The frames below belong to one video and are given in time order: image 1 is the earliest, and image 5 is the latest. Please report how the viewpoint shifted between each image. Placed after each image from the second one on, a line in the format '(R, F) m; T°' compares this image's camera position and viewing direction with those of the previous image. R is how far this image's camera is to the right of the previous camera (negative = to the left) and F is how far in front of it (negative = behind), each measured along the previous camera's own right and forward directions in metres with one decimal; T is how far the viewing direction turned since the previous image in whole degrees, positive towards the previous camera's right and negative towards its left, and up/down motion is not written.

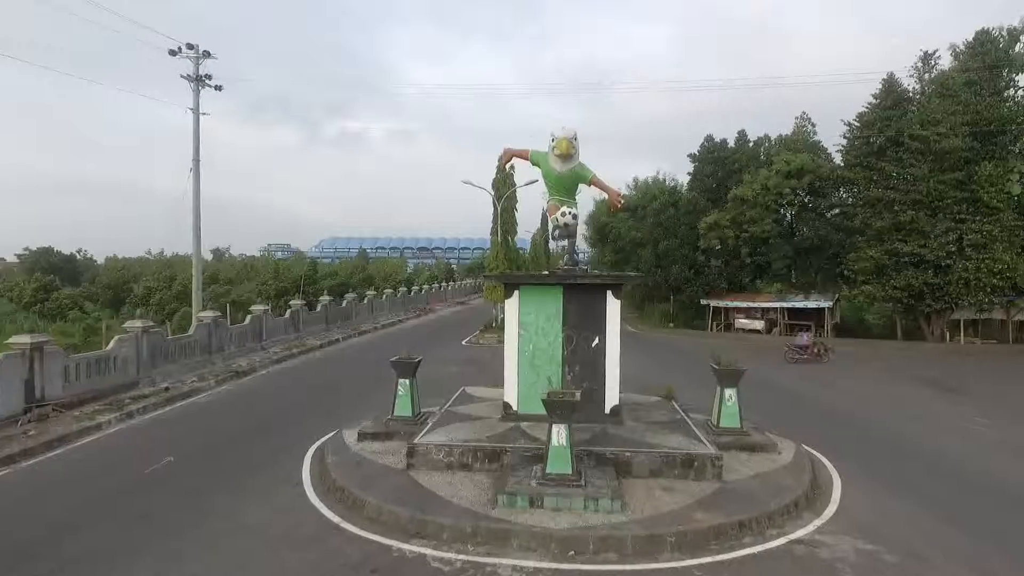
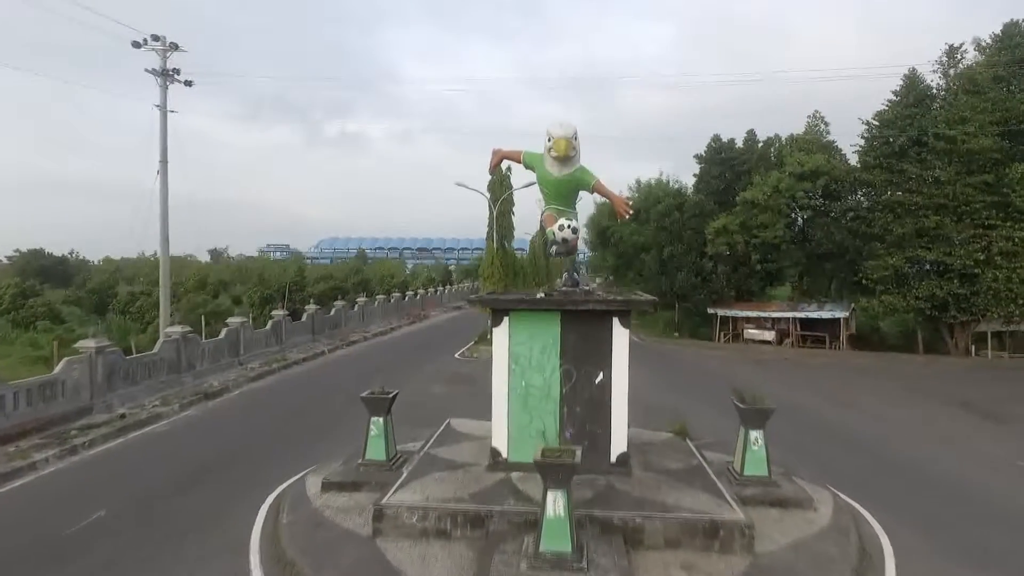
(+0.1, +1.0) m; 0°
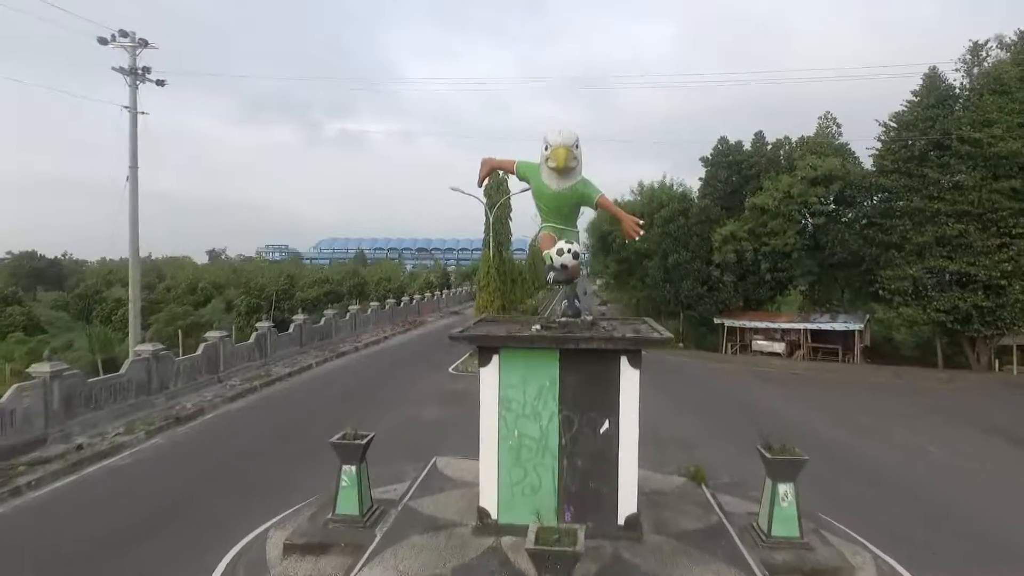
(+0.1, +0.8) m; 0°
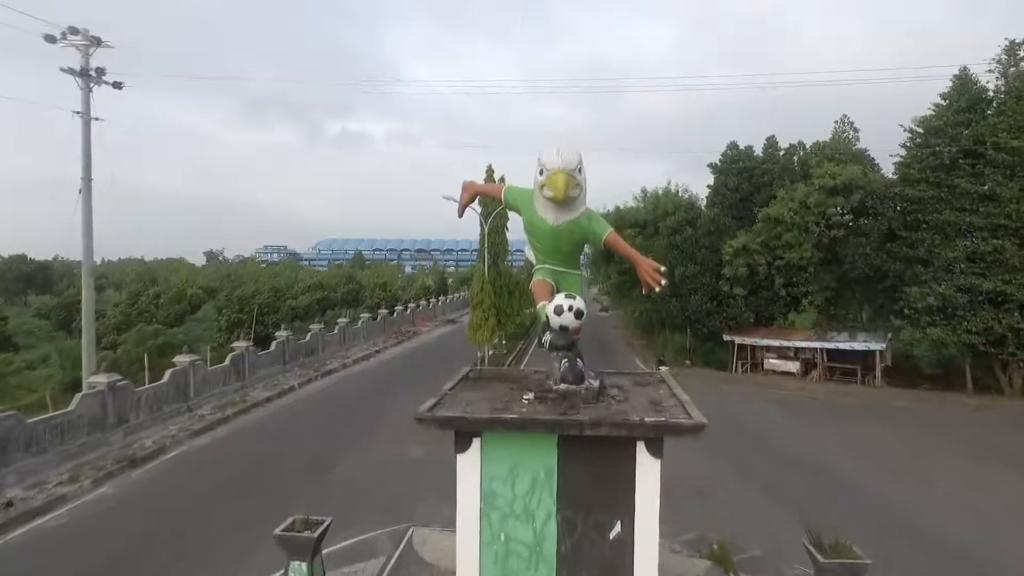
(+0.1, +1.1) m; 0°
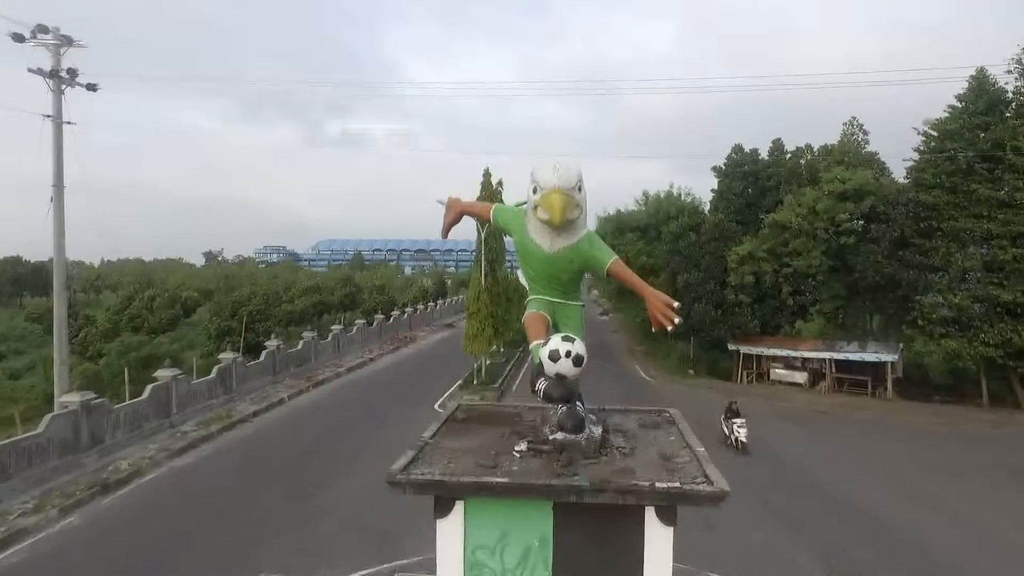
(+0.1, +0.5) m; 0°
